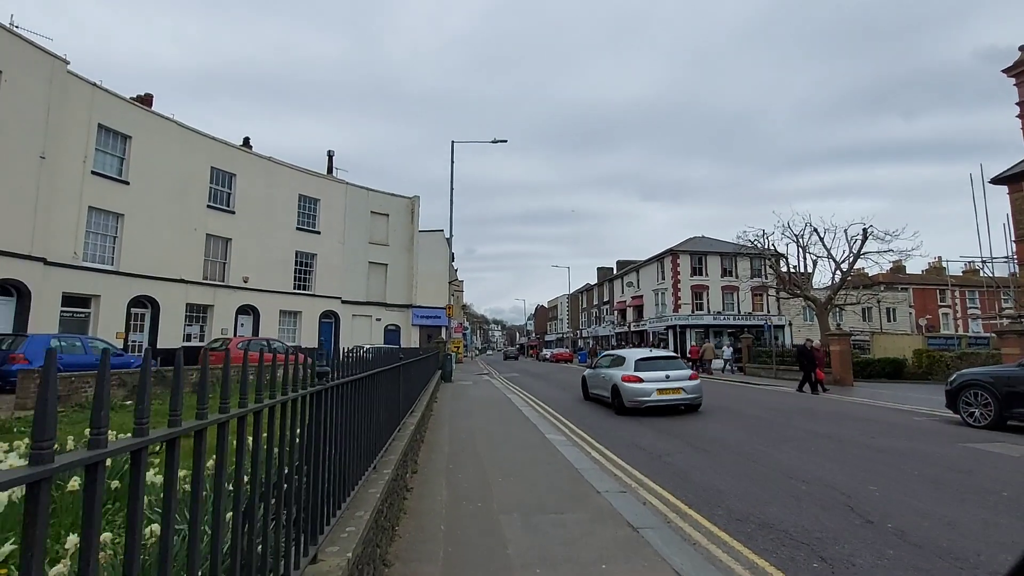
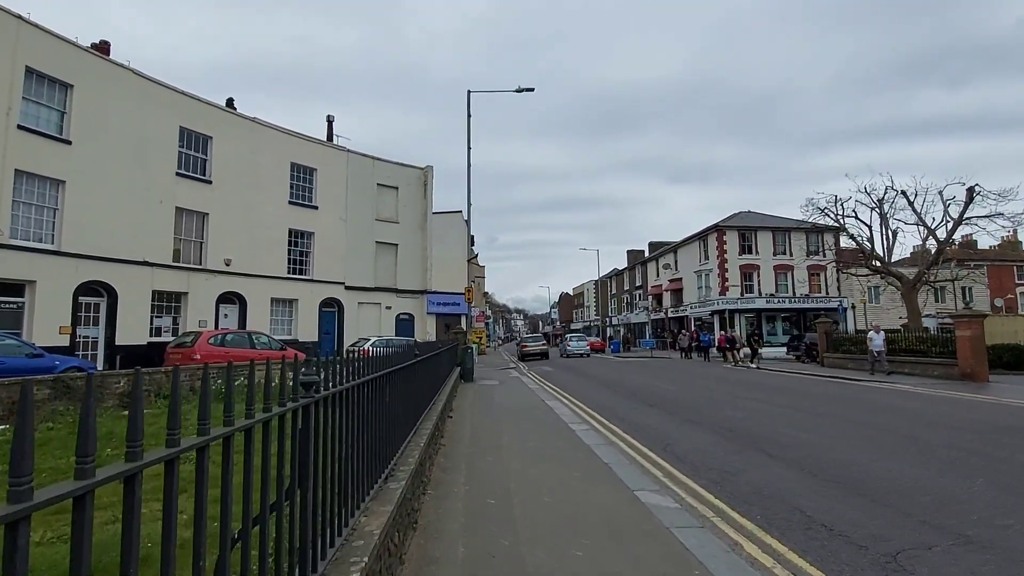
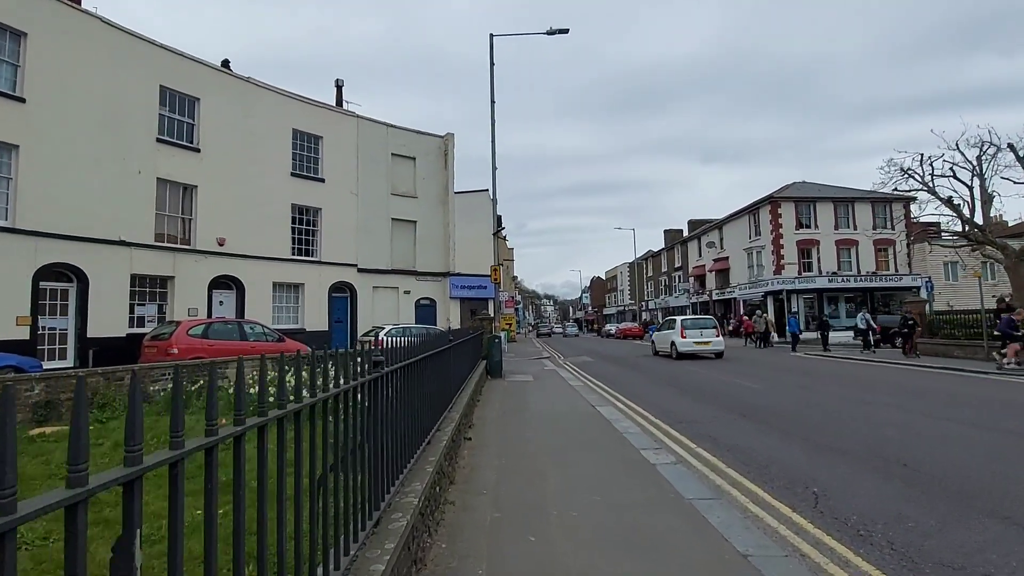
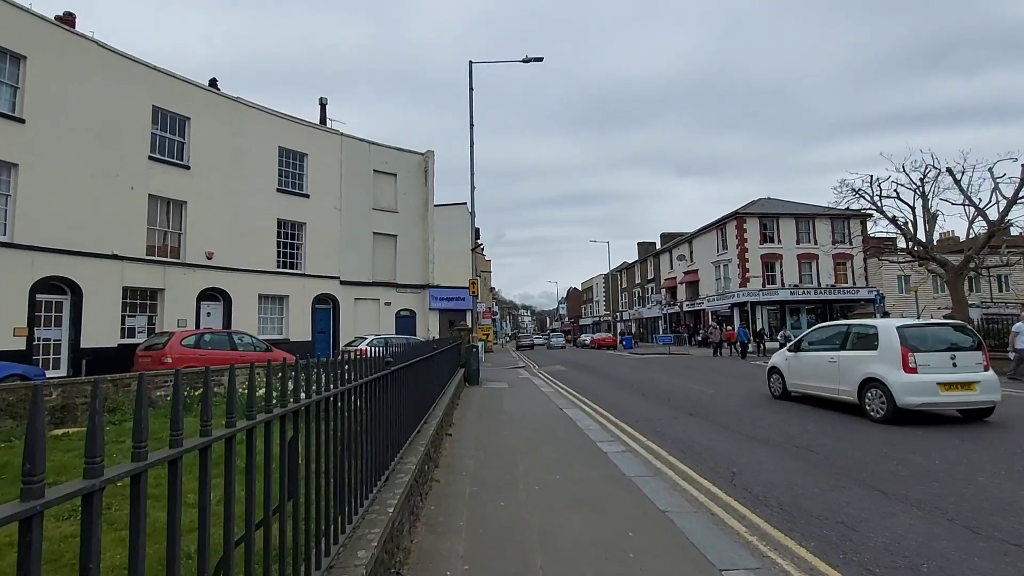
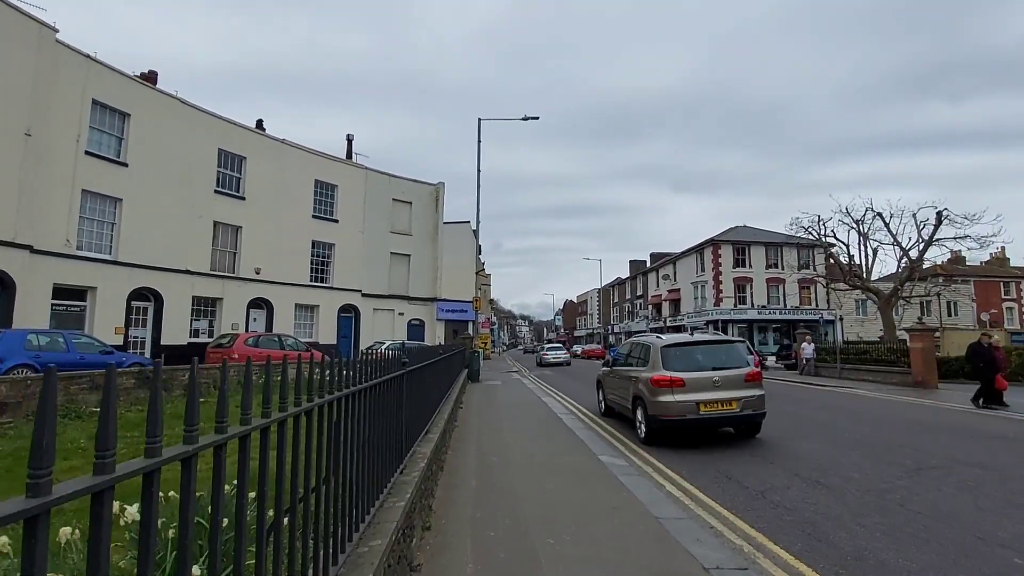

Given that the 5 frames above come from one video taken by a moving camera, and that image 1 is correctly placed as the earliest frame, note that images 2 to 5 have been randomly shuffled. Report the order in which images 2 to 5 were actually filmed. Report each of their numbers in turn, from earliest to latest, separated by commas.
5, 2, 4, 3
